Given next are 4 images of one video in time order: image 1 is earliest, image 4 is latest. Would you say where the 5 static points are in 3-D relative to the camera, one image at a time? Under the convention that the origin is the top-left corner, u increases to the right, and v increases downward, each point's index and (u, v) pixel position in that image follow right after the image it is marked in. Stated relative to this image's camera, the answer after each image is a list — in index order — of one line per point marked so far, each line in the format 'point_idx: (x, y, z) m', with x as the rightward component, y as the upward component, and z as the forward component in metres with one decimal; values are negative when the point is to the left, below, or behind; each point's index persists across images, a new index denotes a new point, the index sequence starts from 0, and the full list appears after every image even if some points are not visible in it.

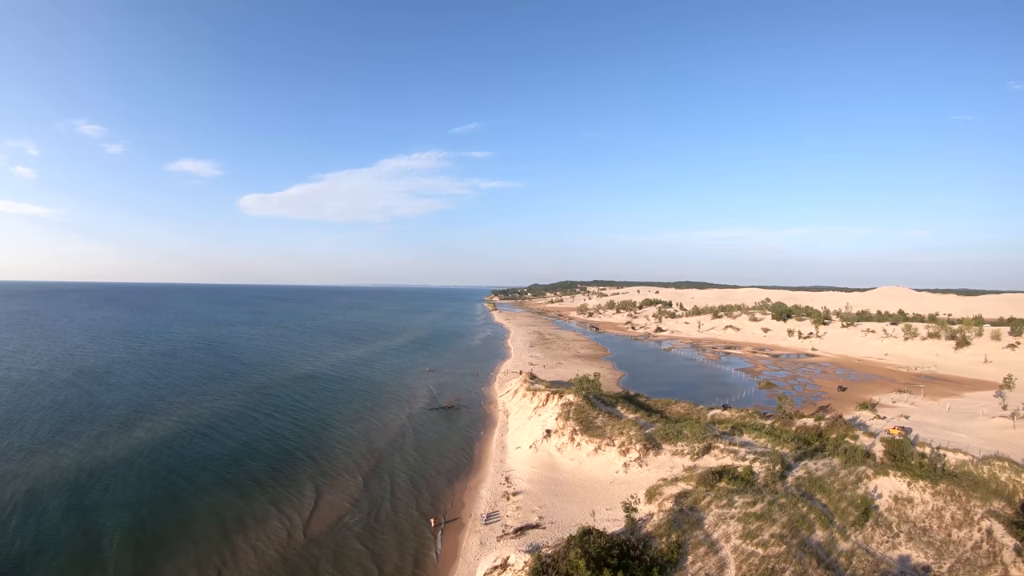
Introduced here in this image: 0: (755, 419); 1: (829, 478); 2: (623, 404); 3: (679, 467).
0: (+10.8, -5.8, +19.2) m
1: (+10.7, -6.4, +14.7) m
2: (+4.5, -4.7, +17.7) m
3: (+5.4, -5.7, +13.9) m
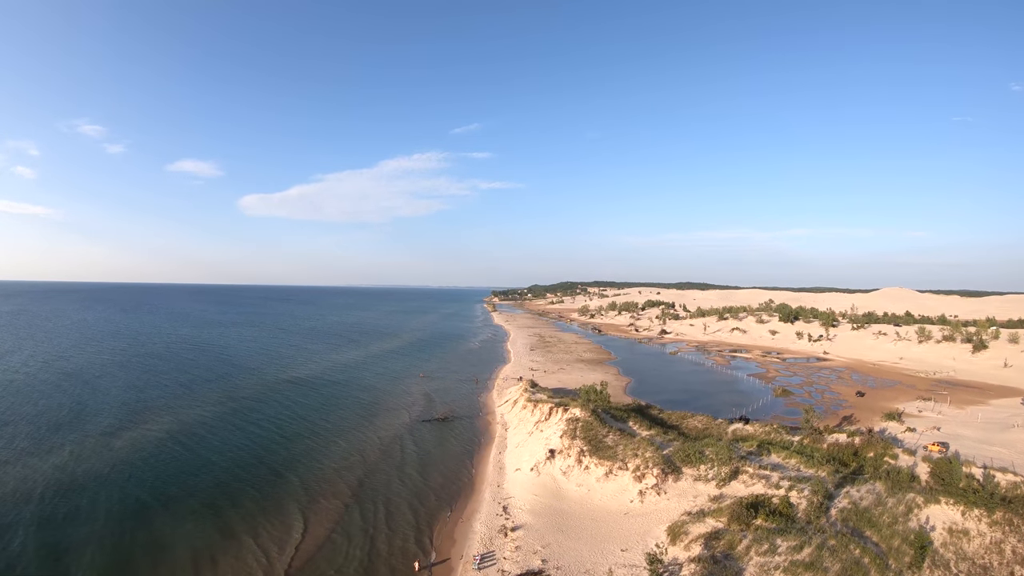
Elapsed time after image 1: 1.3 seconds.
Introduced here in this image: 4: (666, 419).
0: (+10.7, -5.9, +17.3) m
1: (+10.7, -6.5, +12.8) m
2: (+4.5, -4.7, +15.8) m
3: (+5.3, -5.8, +12.0) m
4: (+6.1, -5.2, +17.4) m
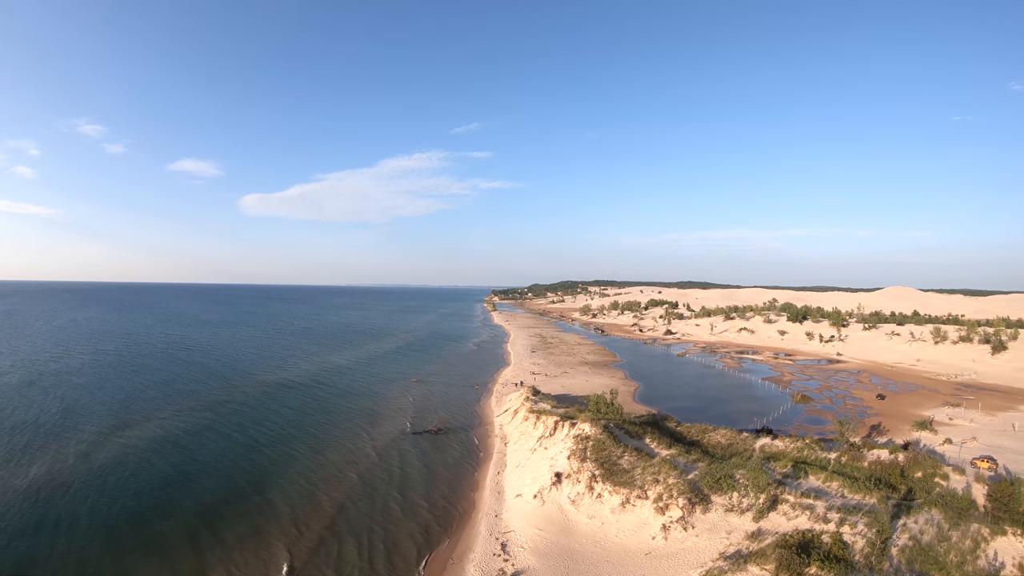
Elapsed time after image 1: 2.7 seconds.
0: (+10.7, -5.8, +15.4) m
1: (+10.7, -6.4, +10.9) m
2: (+4.4, -4.7, +13.9) m
3: (+5.3, -5.7, +10.1) m
4: (+6.1, -5.1, +15.4) m
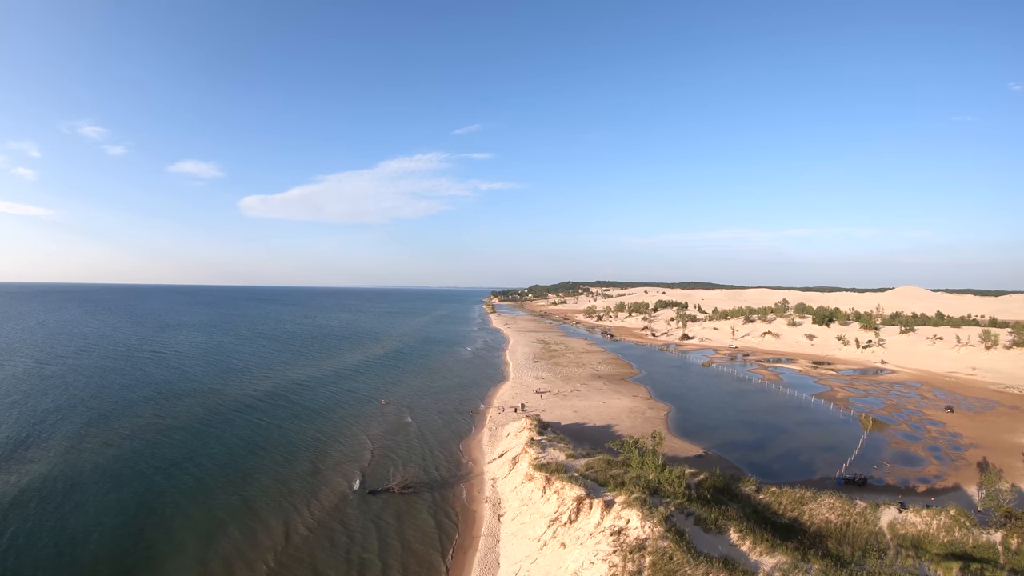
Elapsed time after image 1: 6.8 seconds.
0: (+10.7, -5.7, +10.0) m
1: (+10.6, -6.3, +5.6) m
2: (+4.4, -4.6, +8.5) m
3: (+5.2, -5.6, +4.8) m
4: (+6.0, -5.0, +10.1) m
